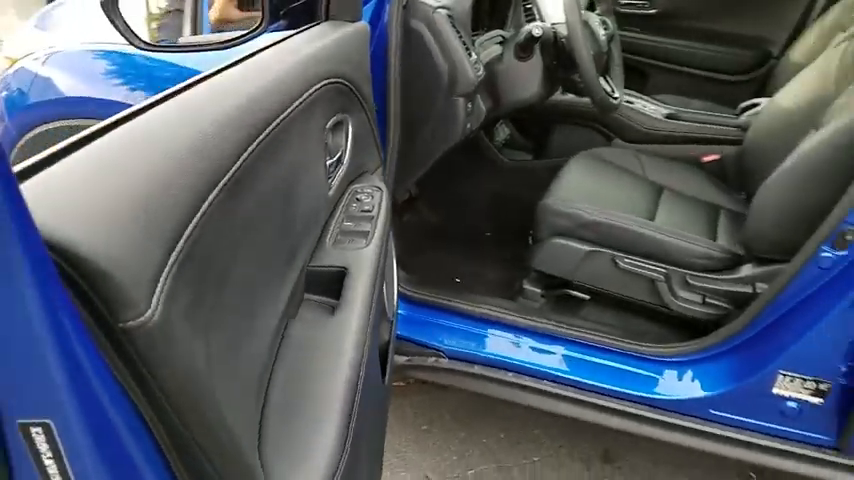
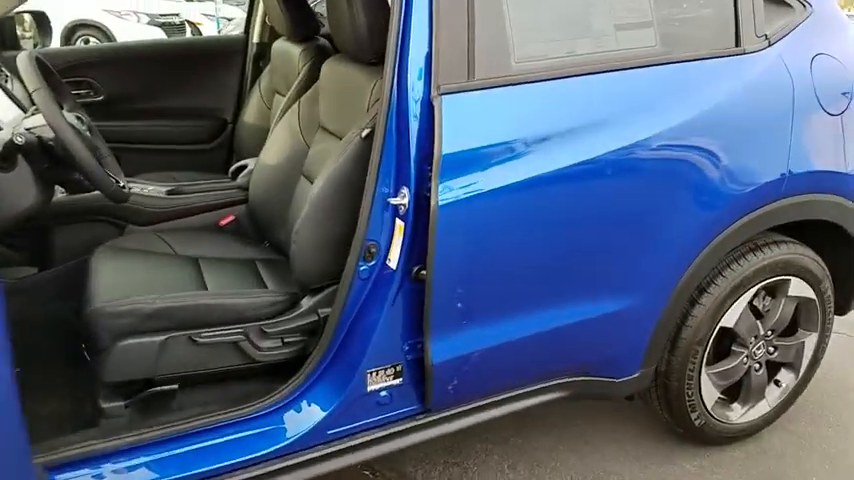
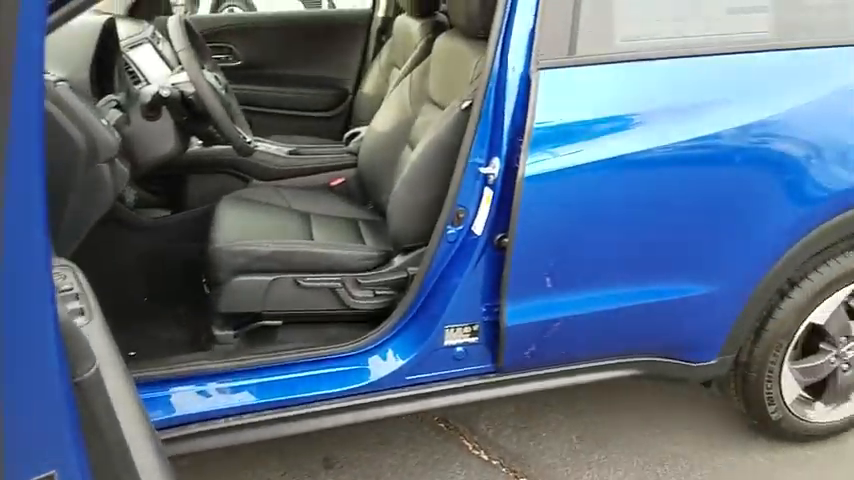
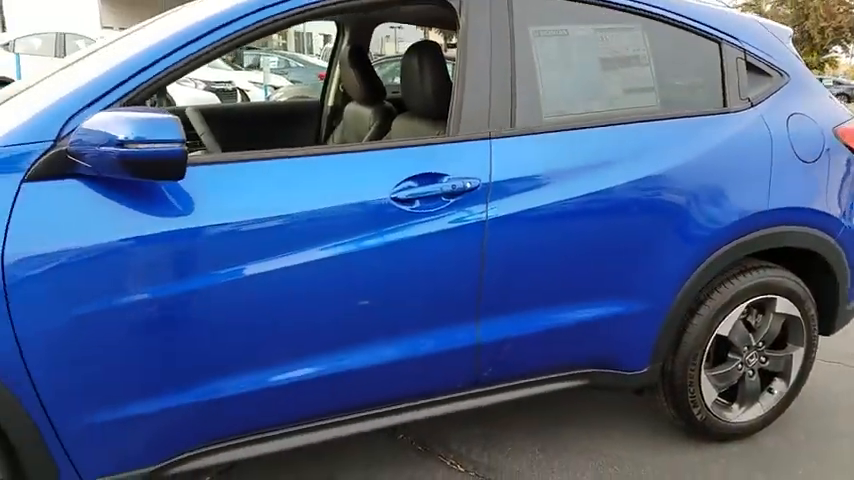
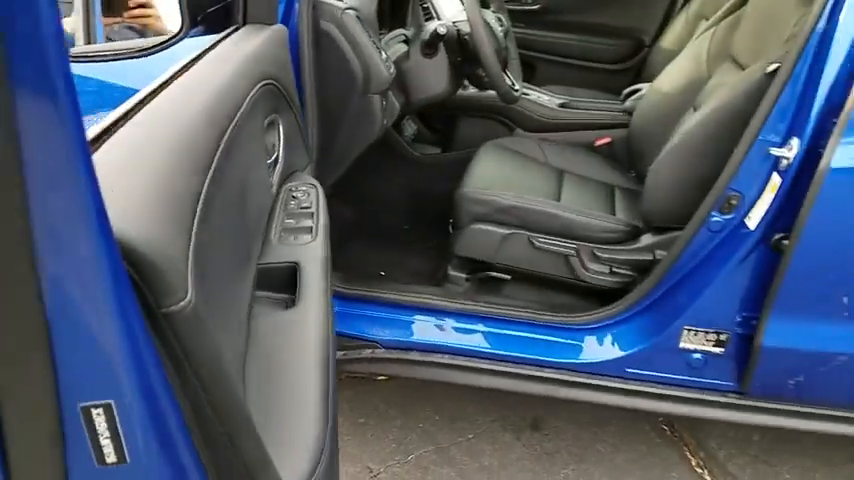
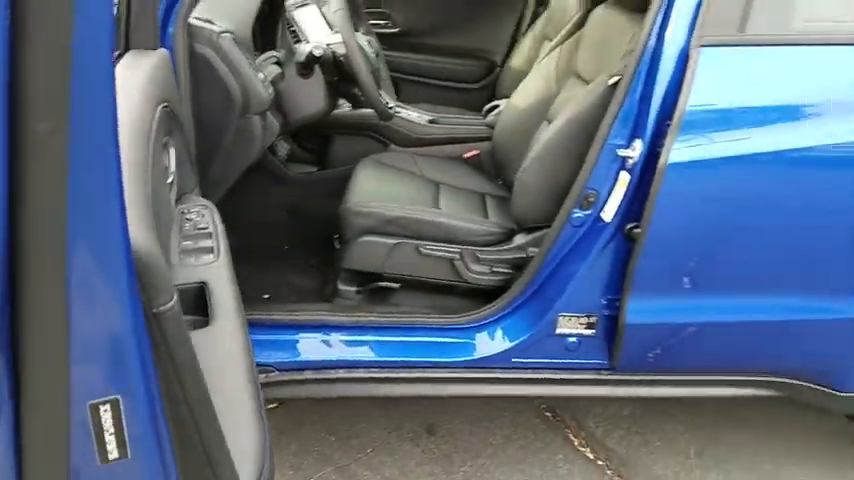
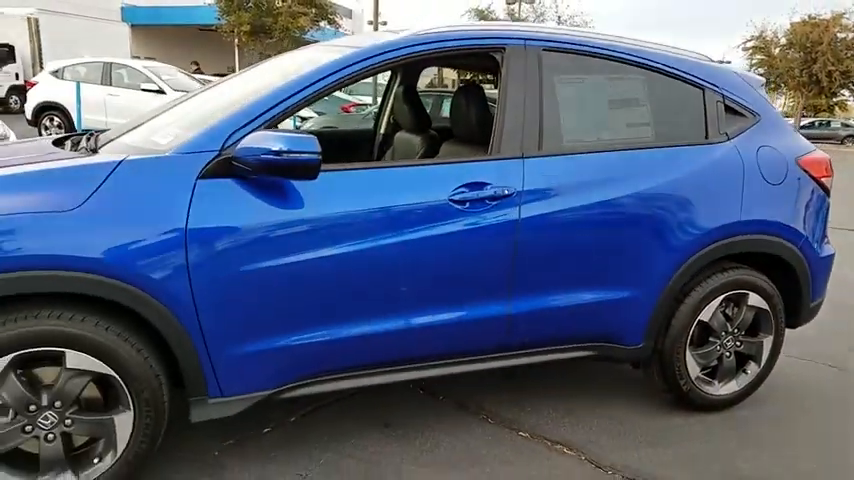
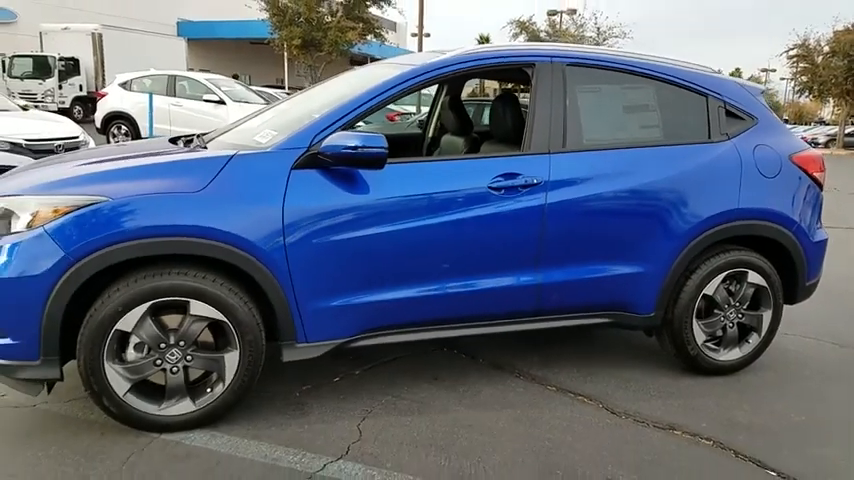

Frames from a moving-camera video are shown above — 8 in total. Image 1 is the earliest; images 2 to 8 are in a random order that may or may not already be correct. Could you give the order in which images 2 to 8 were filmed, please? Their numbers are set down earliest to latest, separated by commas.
5, 6, 3, 2, 4, 7, 8
